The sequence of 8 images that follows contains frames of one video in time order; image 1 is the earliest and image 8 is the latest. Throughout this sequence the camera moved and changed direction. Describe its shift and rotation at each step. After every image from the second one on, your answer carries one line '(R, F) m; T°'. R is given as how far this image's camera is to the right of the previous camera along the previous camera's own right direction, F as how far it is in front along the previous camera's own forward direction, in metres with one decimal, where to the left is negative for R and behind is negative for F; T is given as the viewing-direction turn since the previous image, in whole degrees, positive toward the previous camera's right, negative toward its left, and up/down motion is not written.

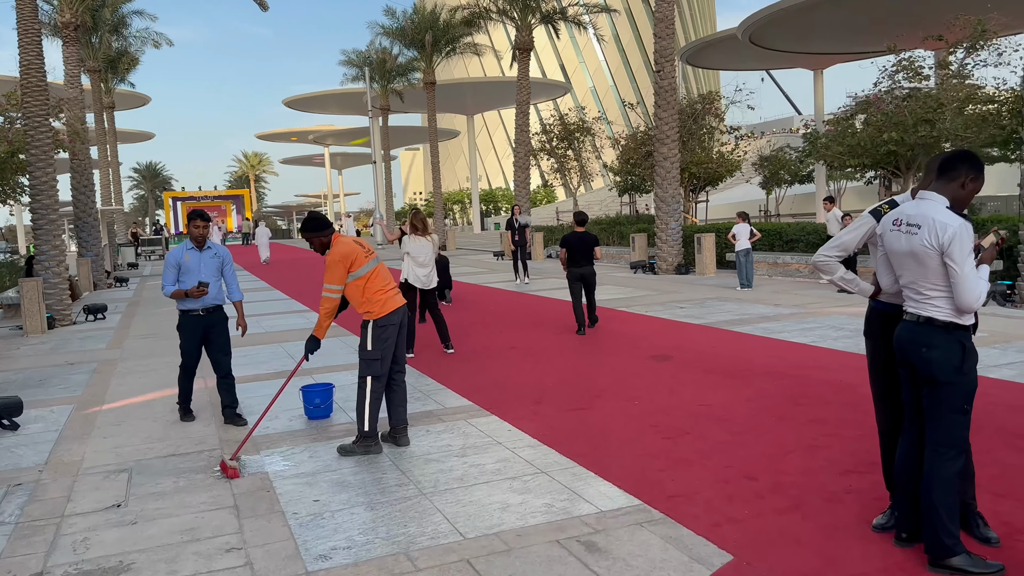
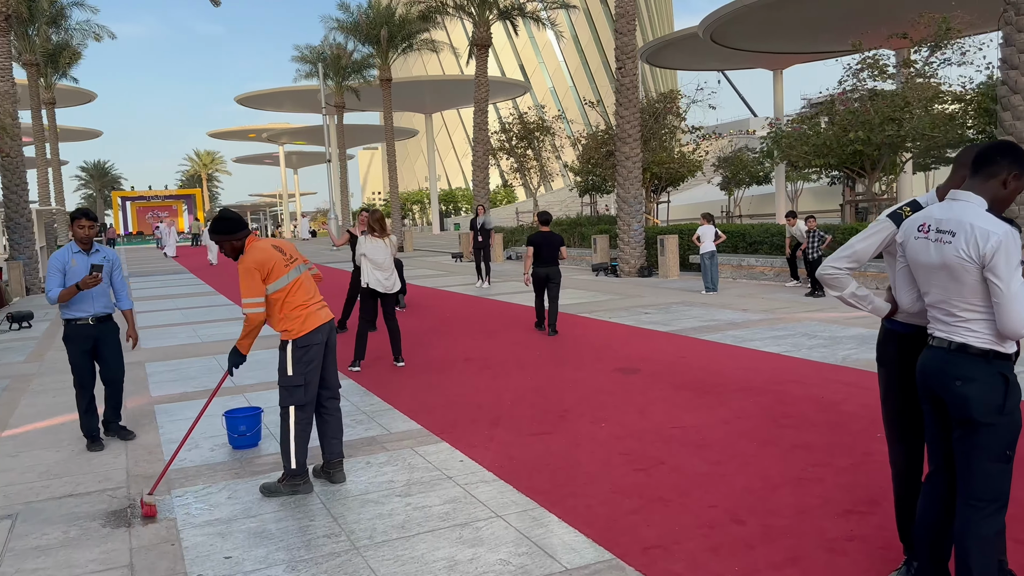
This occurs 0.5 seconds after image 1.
(+0.1, +0.7) m; +3°
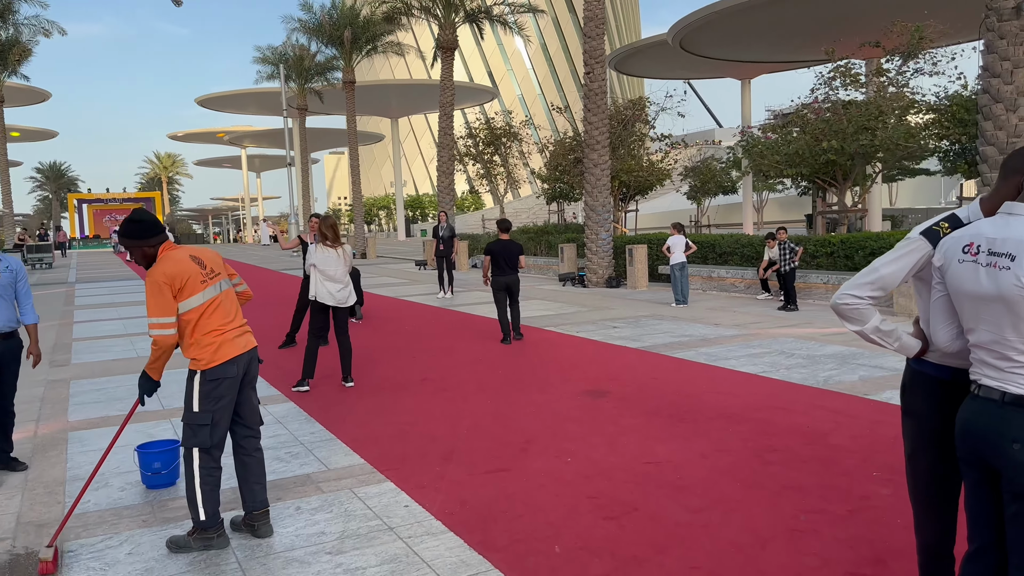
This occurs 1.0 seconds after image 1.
(+0.1, +0.6) m; +2°
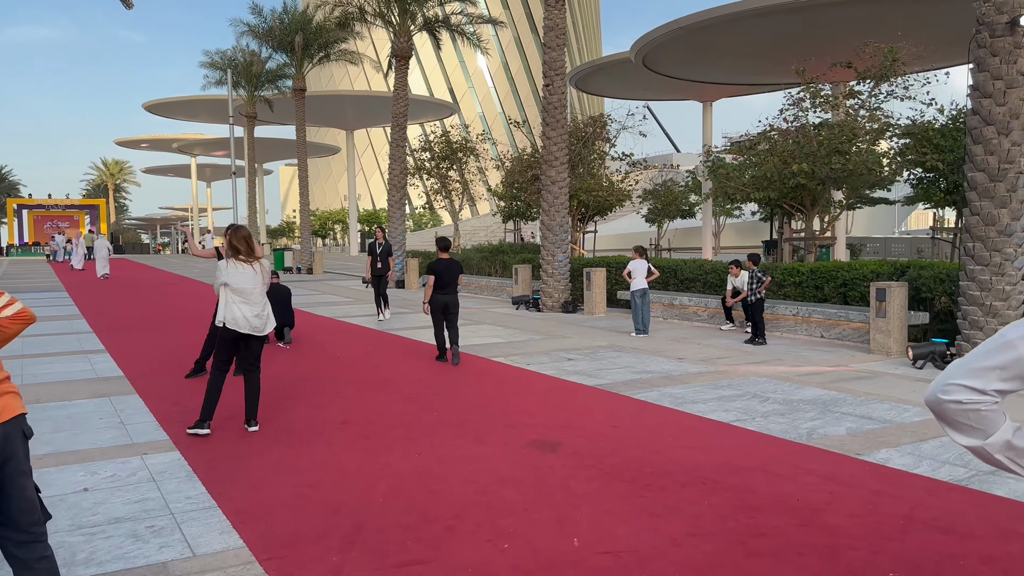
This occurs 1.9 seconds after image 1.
(+0.2, +1.1) m; +3°
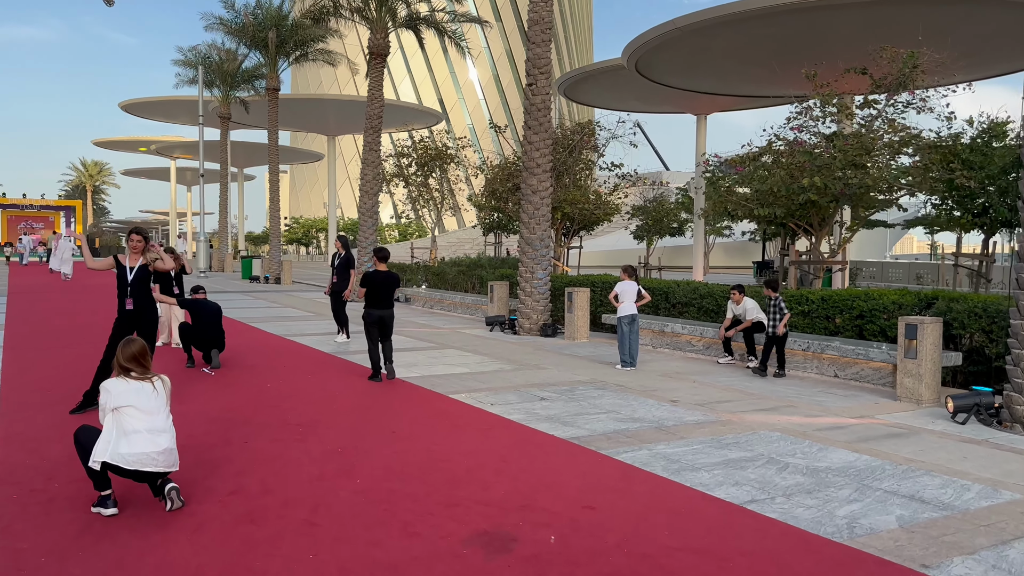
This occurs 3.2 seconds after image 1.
(+0.2, +1.6) m; +1°
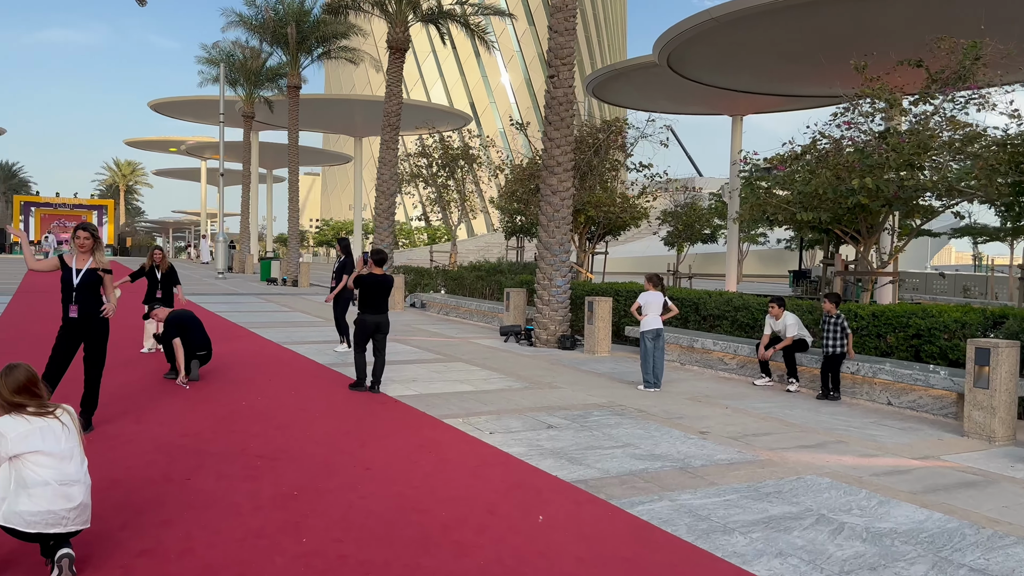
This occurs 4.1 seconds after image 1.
(+0.2, +1.1) m; -2°
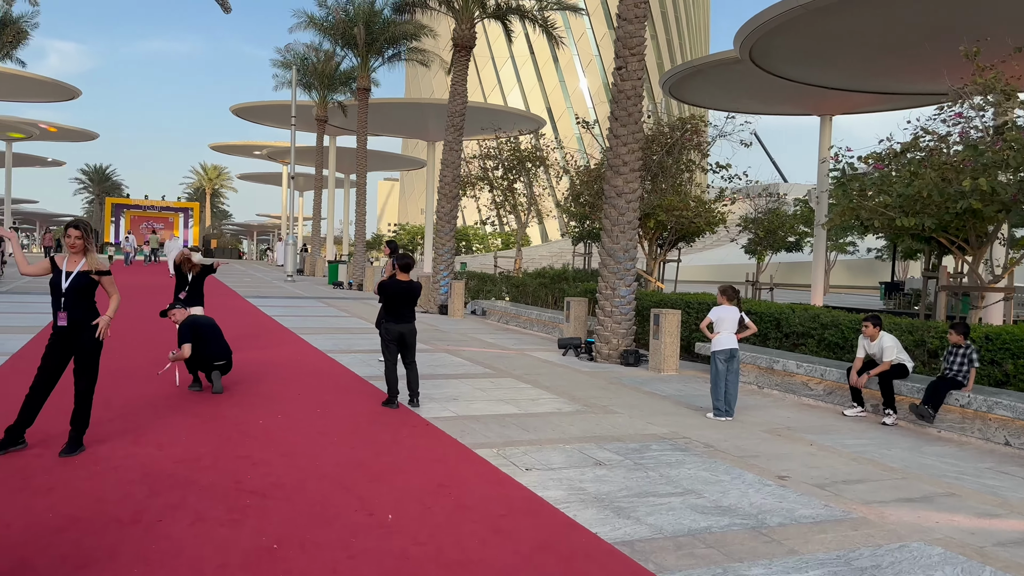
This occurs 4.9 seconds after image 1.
(+0.2, +1.0) m; -5°
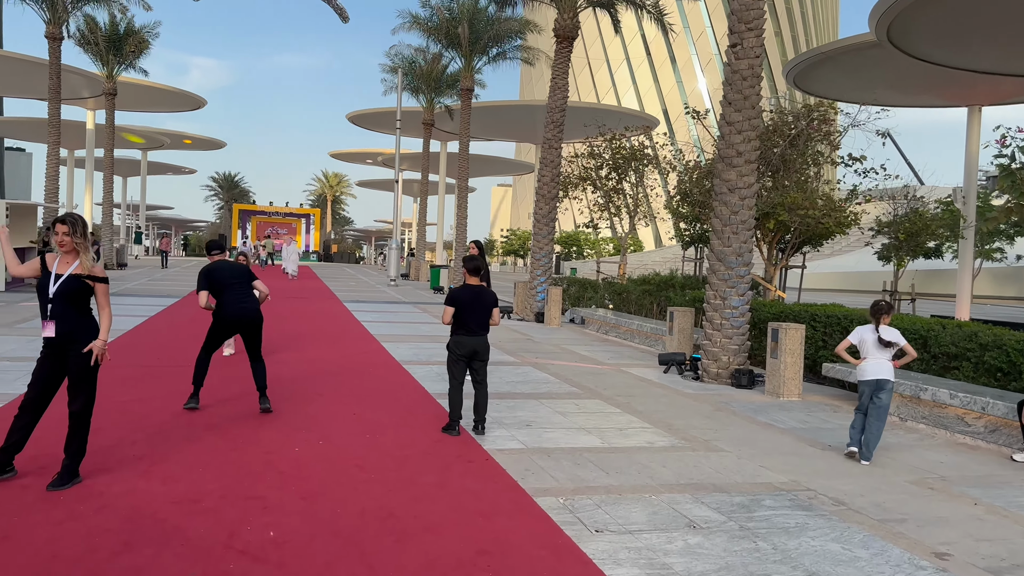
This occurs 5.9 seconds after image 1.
(+0.3, +1.2) m; -8°
